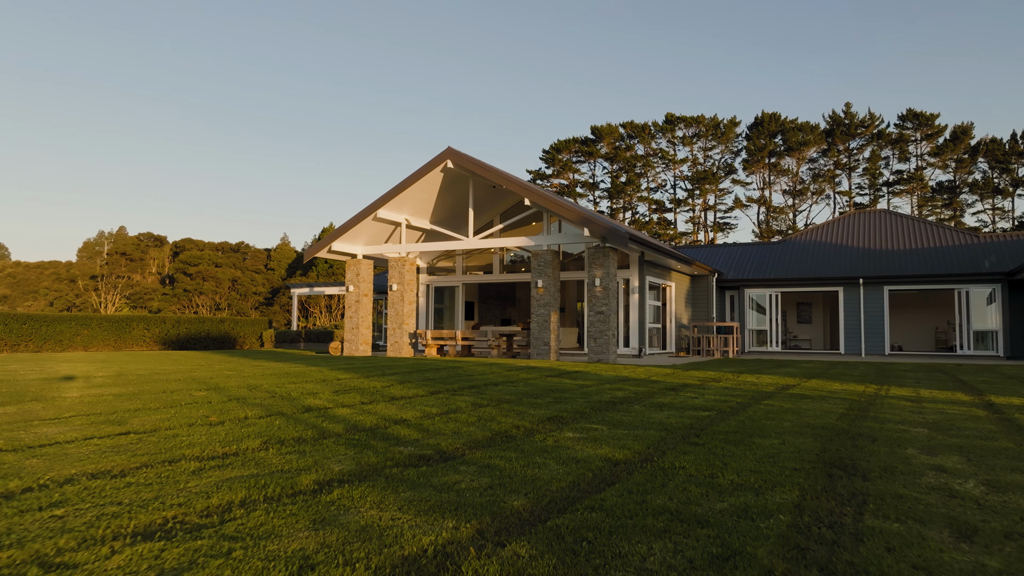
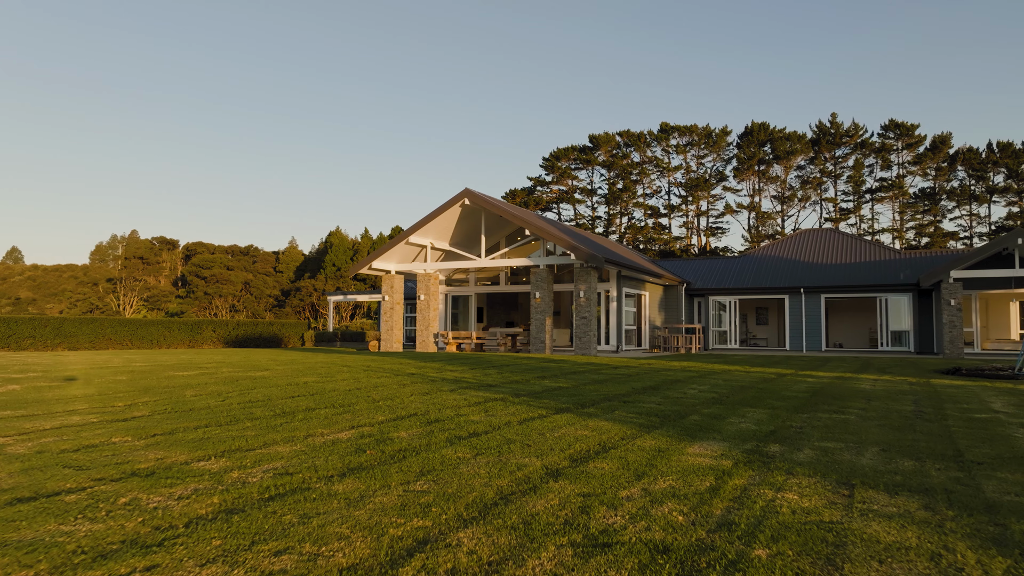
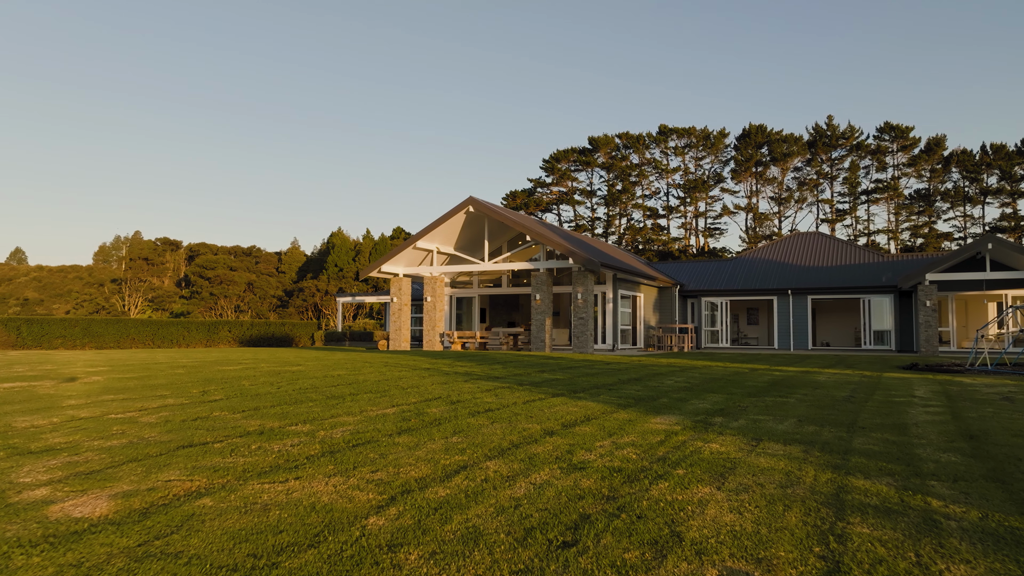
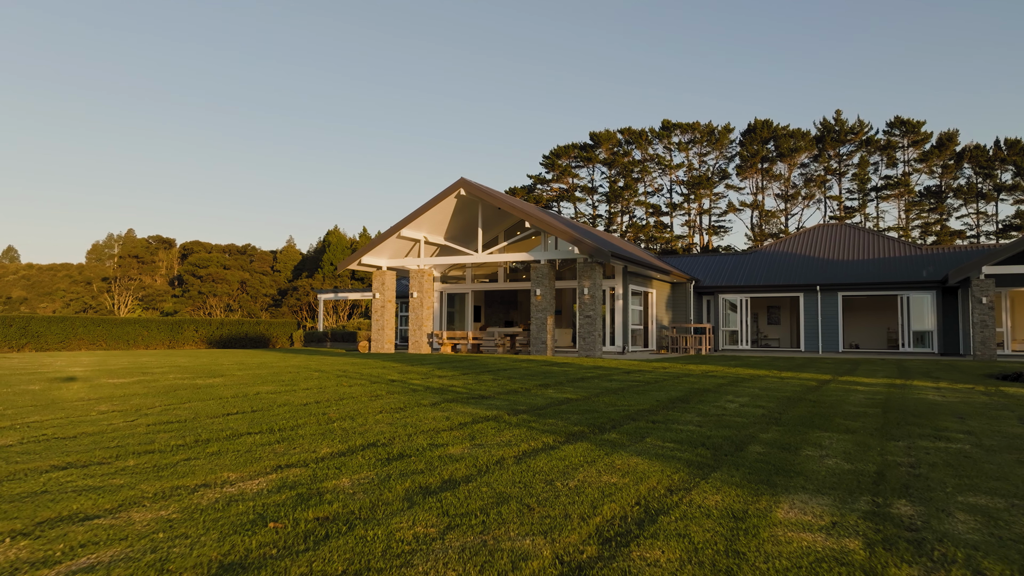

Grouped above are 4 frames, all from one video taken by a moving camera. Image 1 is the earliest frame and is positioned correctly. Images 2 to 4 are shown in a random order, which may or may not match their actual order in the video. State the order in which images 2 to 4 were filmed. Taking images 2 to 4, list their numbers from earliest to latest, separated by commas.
4, 2, 3
